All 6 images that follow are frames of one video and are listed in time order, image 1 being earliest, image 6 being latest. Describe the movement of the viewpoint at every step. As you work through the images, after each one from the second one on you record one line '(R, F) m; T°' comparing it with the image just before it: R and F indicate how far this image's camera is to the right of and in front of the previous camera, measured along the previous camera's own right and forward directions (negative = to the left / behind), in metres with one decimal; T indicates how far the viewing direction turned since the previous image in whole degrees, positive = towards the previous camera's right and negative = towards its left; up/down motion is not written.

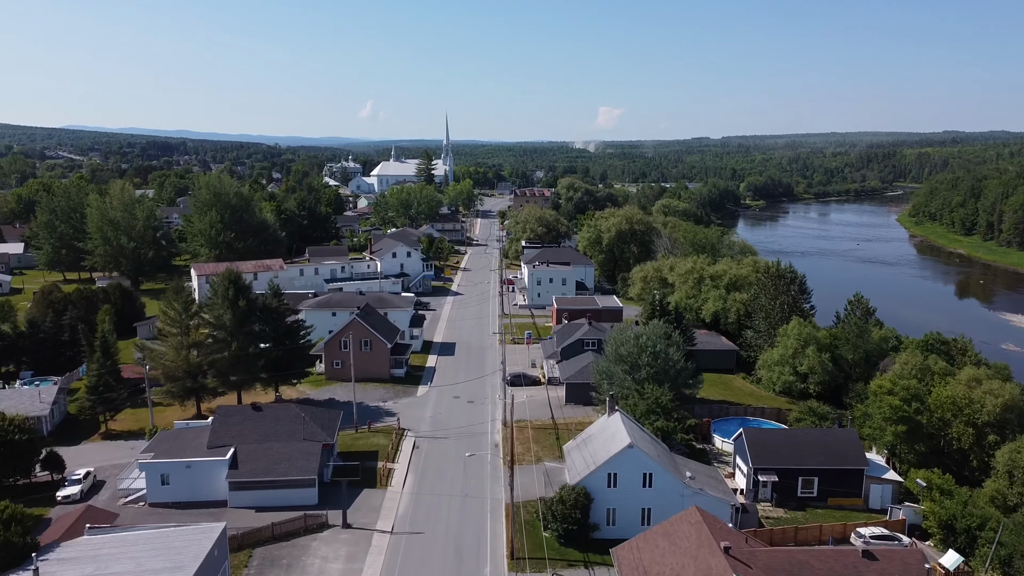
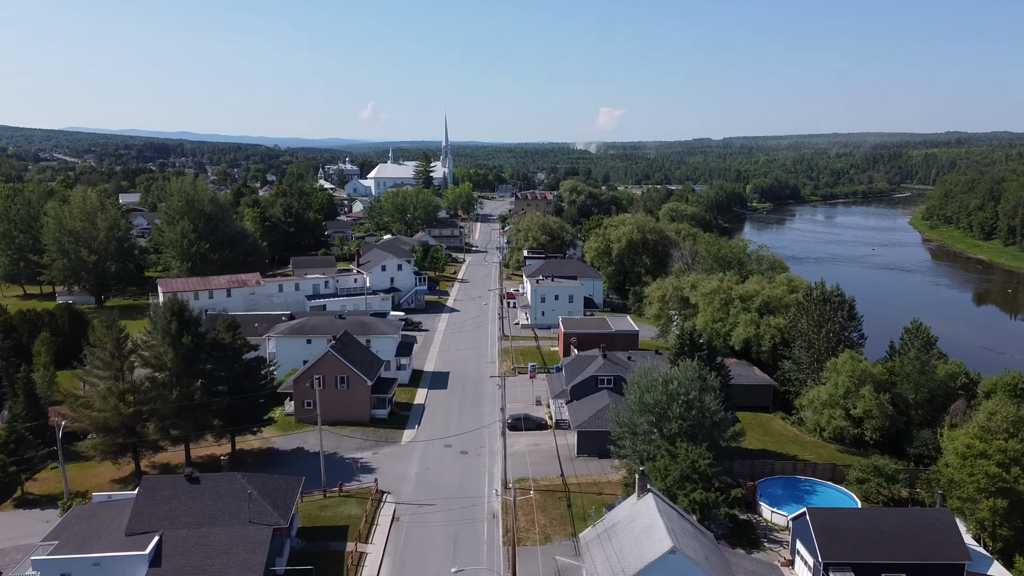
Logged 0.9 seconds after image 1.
(0.0, +5.5) m; 0°
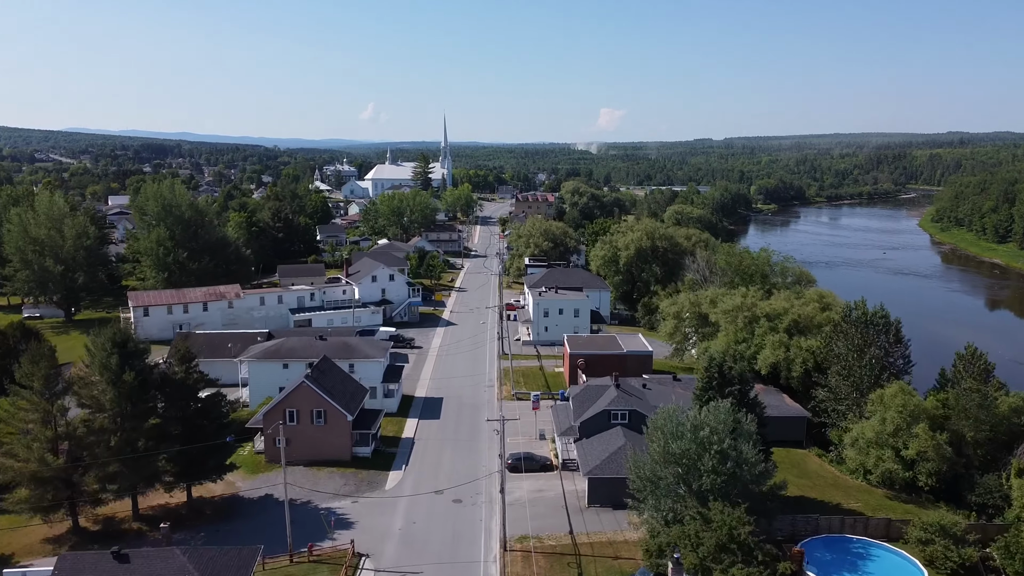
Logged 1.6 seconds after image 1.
(0.0, +3.9) m; 0°
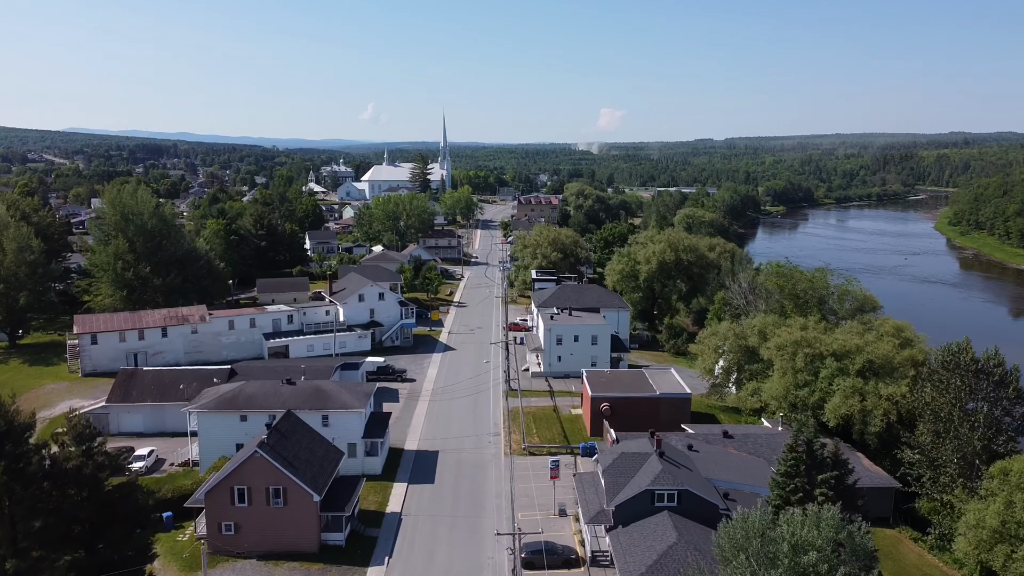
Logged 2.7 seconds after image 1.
(-0.4, +6.3) m; 0°
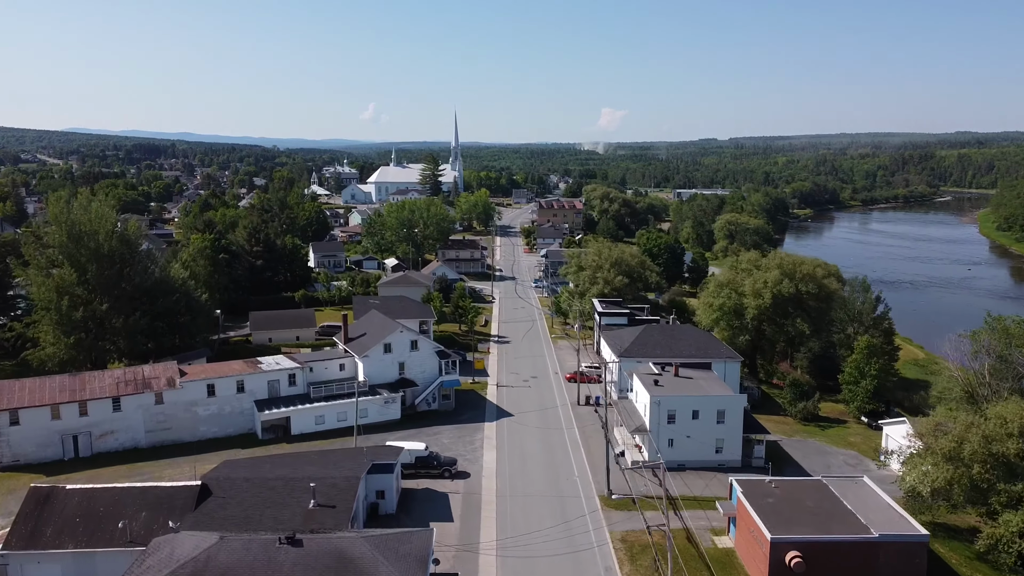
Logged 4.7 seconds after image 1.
(-3.1, +11.4) m; 0°
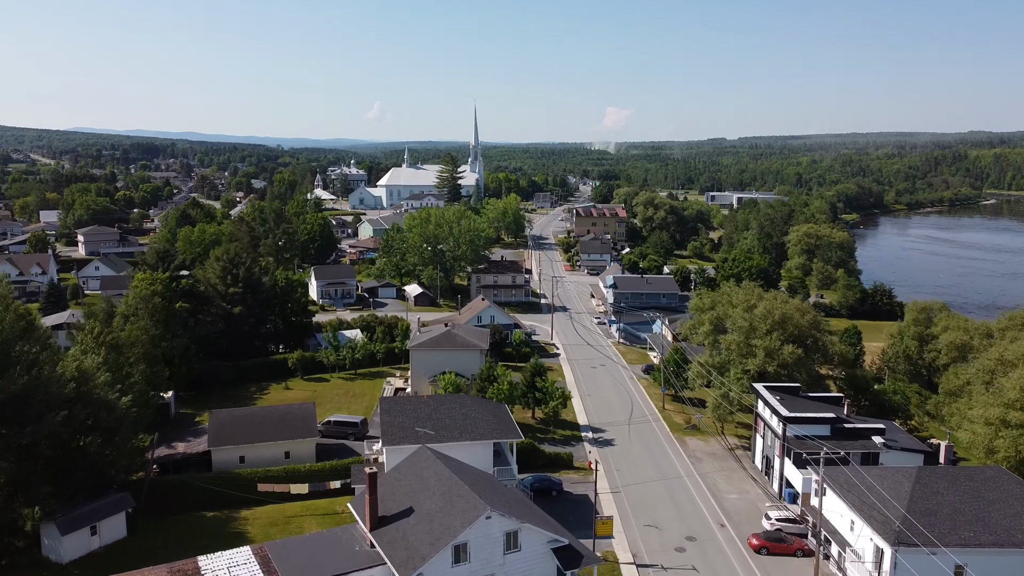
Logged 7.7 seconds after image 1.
(-4.0, +16.9) m; 0°
